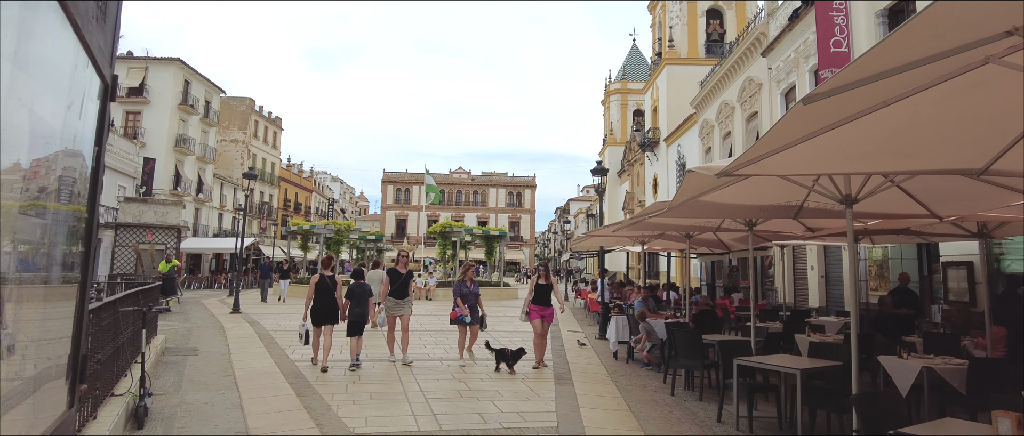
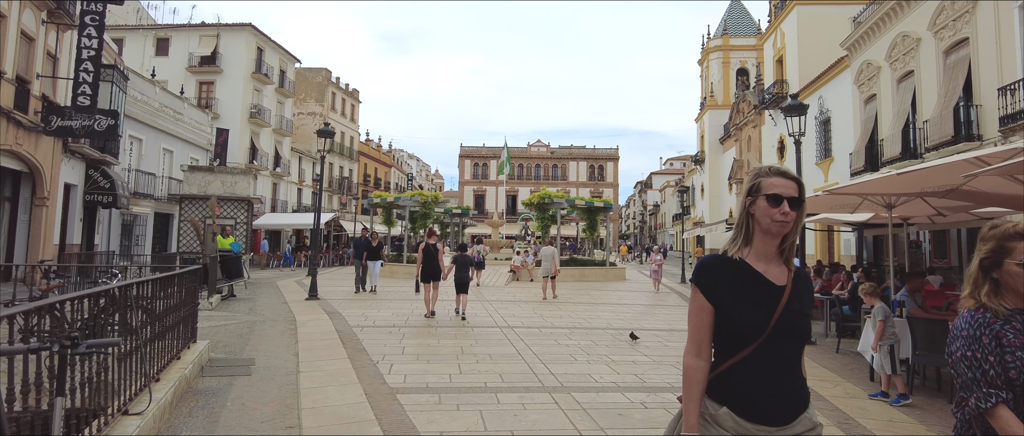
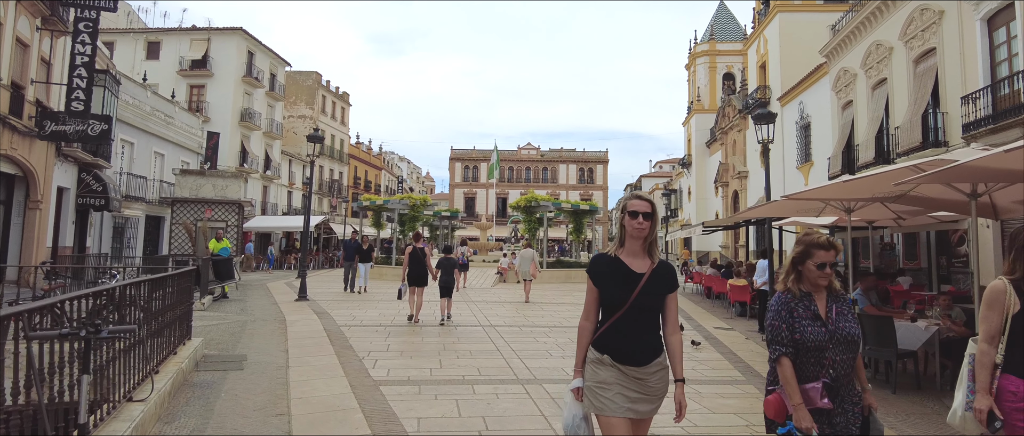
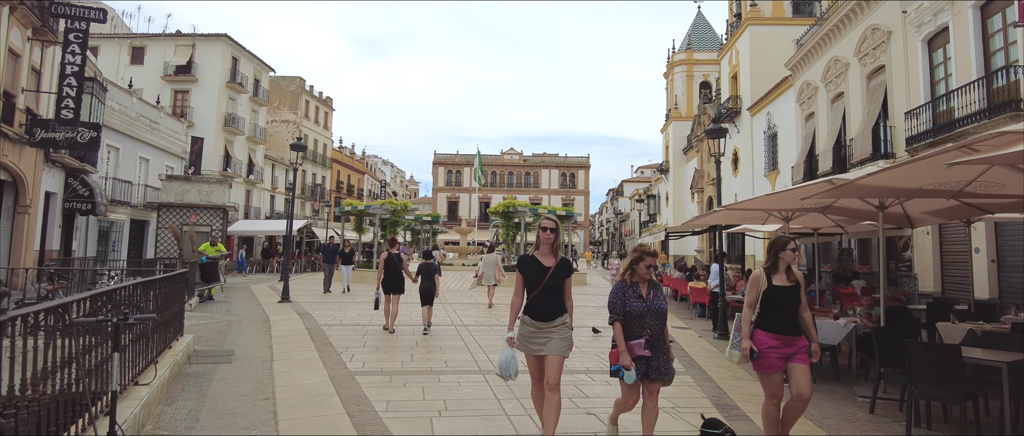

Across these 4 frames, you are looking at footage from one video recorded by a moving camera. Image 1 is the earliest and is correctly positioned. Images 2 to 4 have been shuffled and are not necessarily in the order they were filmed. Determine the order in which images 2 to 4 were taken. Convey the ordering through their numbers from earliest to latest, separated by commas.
4, 3, 2
